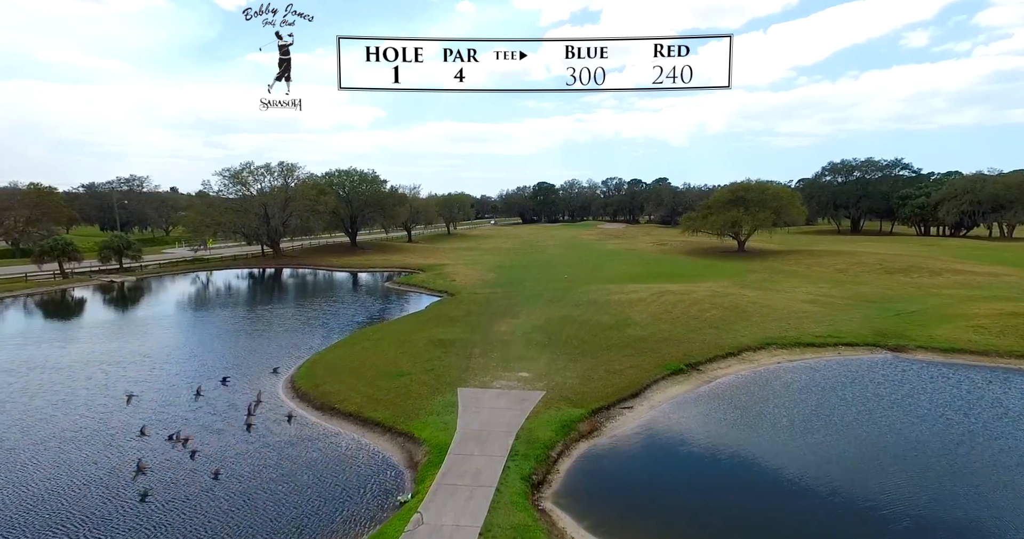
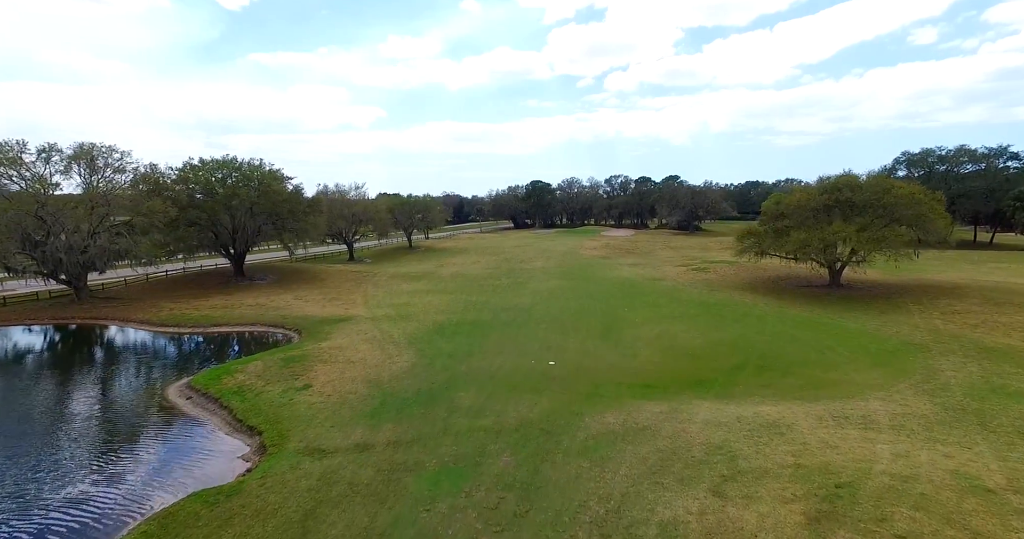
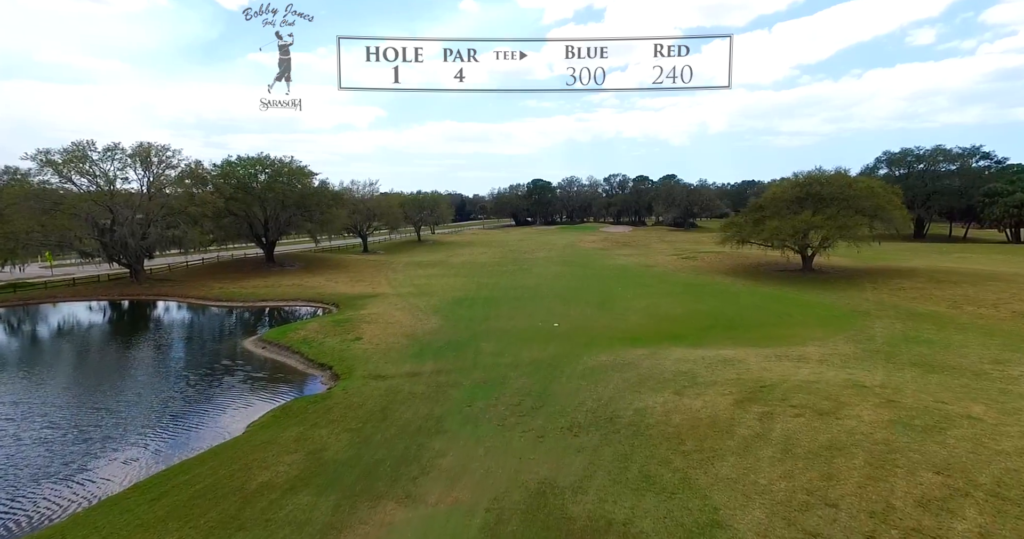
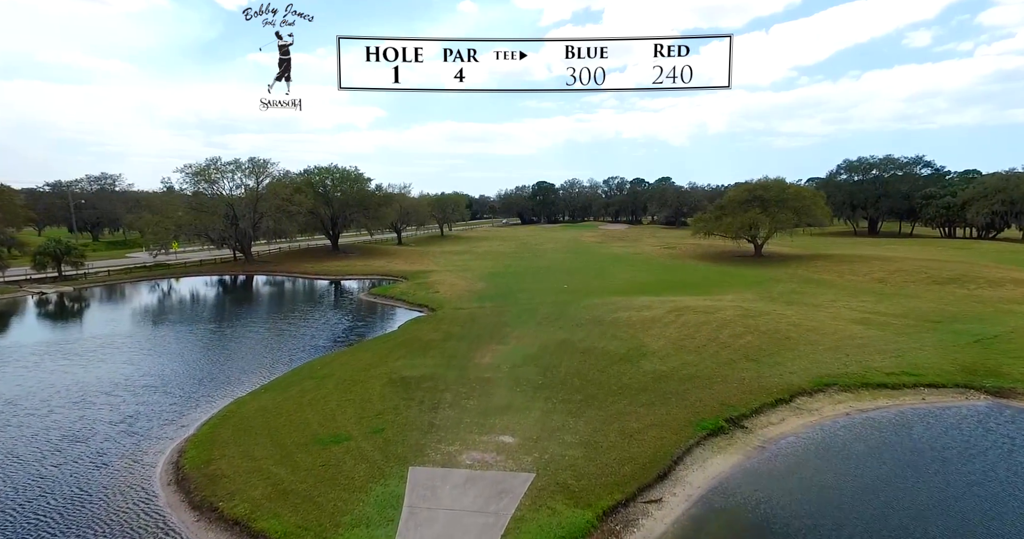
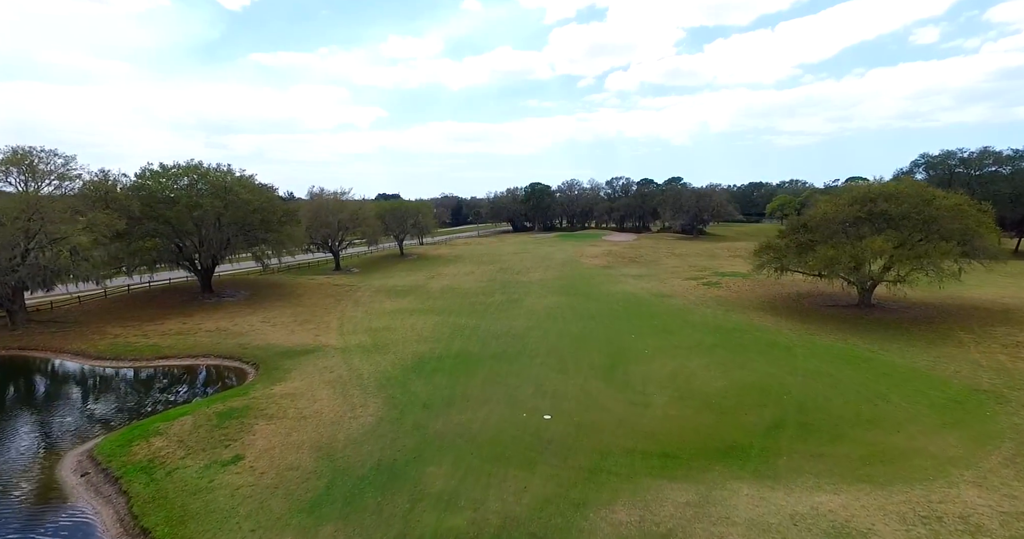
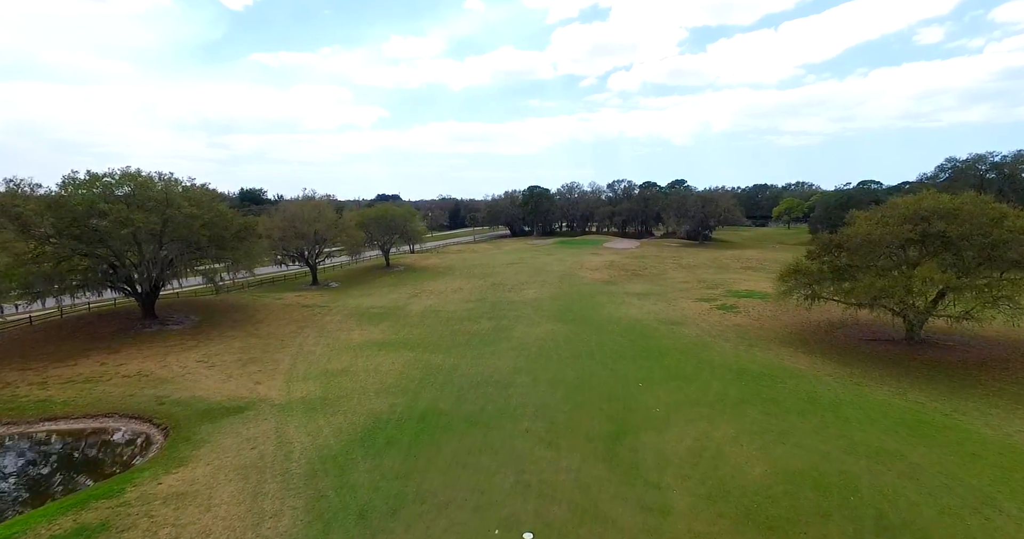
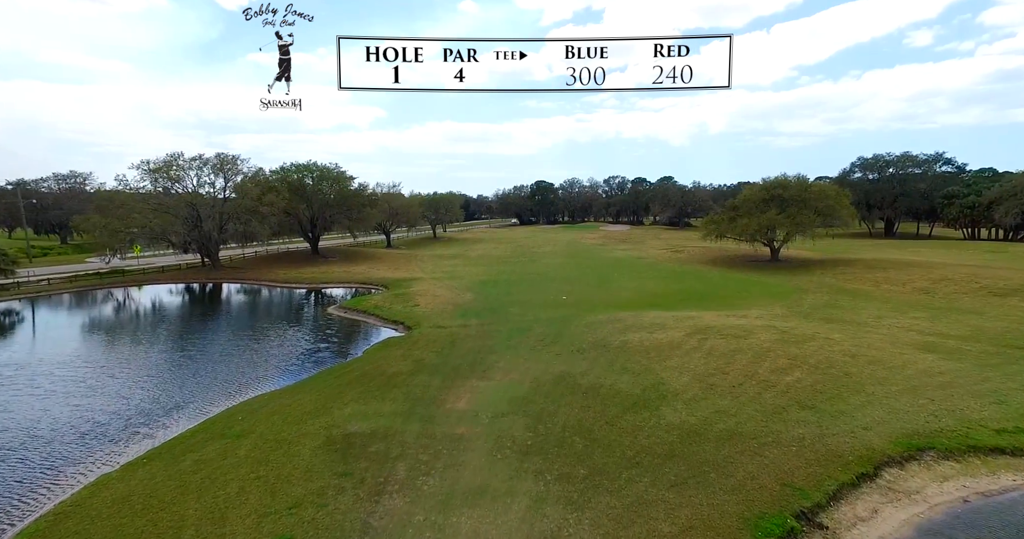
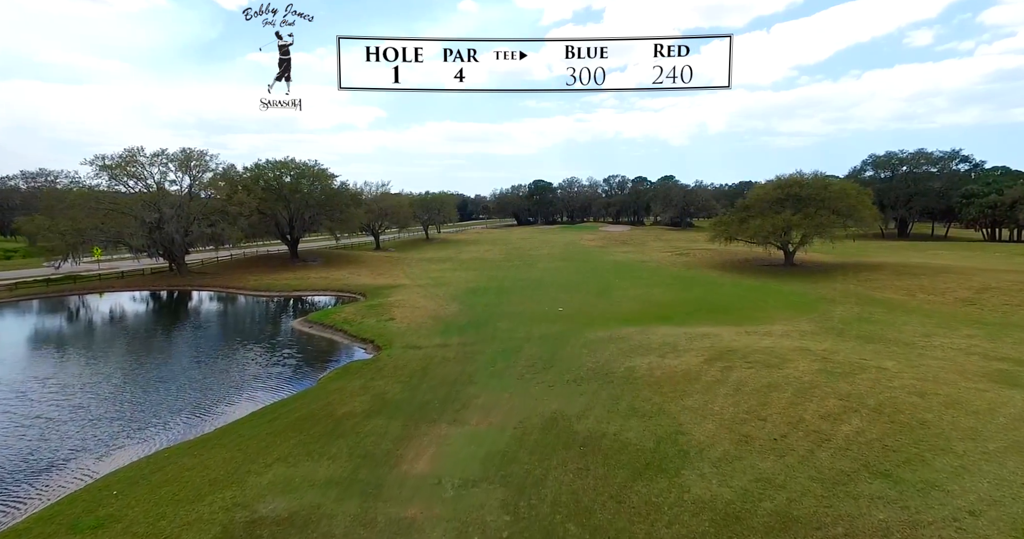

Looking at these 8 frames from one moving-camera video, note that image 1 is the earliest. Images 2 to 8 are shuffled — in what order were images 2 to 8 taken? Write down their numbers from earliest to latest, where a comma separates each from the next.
4, 7, 8, 3, 2, 5, 6
